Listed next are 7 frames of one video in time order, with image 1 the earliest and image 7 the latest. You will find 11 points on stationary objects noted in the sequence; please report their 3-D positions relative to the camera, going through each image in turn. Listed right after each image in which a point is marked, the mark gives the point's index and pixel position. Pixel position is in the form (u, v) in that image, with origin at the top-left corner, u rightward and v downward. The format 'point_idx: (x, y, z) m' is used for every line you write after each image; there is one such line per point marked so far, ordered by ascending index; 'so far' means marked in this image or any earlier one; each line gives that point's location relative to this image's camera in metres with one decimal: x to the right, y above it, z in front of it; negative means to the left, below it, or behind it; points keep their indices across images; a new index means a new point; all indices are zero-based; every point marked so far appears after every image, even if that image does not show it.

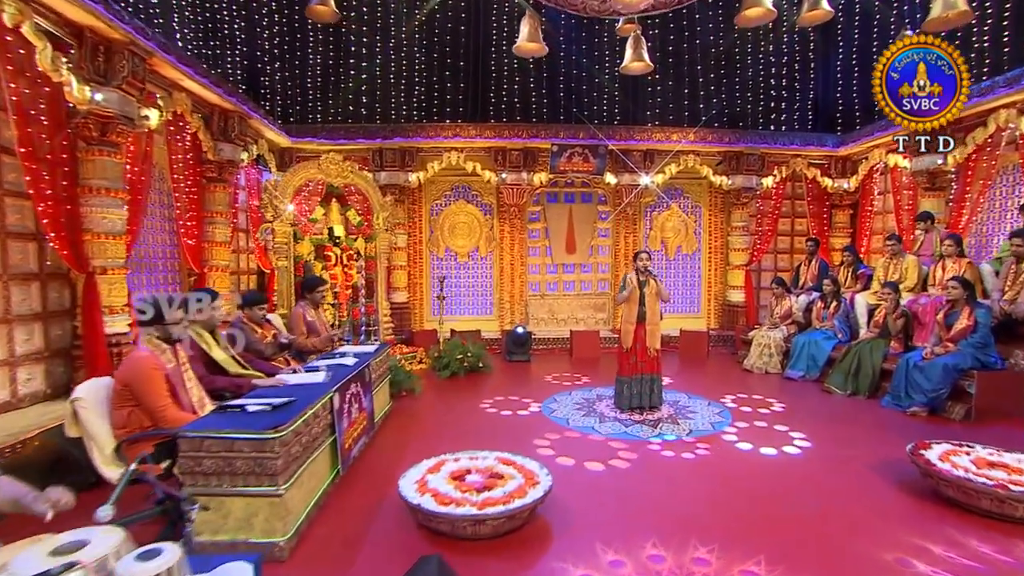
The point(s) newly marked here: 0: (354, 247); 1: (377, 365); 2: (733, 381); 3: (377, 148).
0: (-2.3, +0.6, +9.2) m
1: (-1.5, -0.9, +6.7) m
2: (+3.2, -1.3, +9.0) m
3: (-2.2, +2.3, +10.1) m
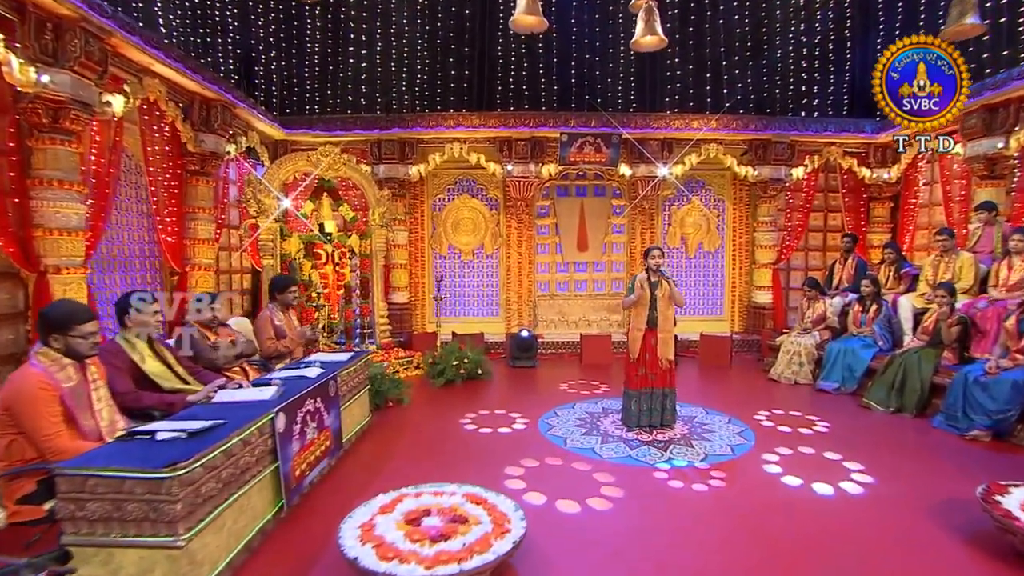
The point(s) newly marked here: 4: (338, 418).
0: (-2.3, +0.6, +8.6) m
1: (-1.6, -0.9, +6.1) m
2: (+3.2, -1.4, +8.1) m
3: (-2.1, +2.3, +9.5) m
4: (-1.8, -1.3, +5.8) m
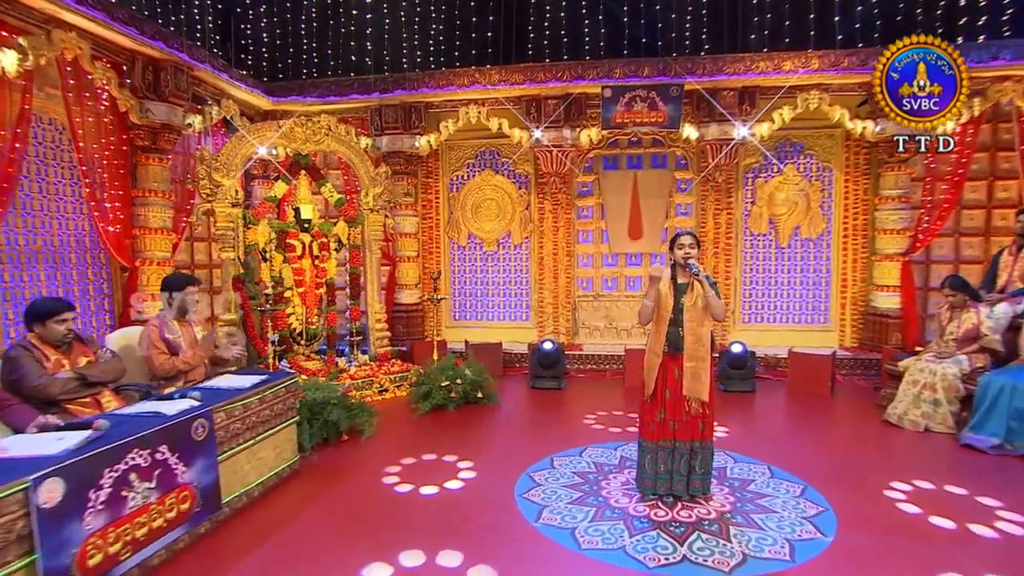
0: (-2.1, +0.6, +7.0) m
1: (-1.9, -0.9, +4.5) m
2: (+3.2, -1.4, +5.5) m
3: (-1.8, +2.4, +7.9) m
4: (-2.1, -1.3, +4.2) m
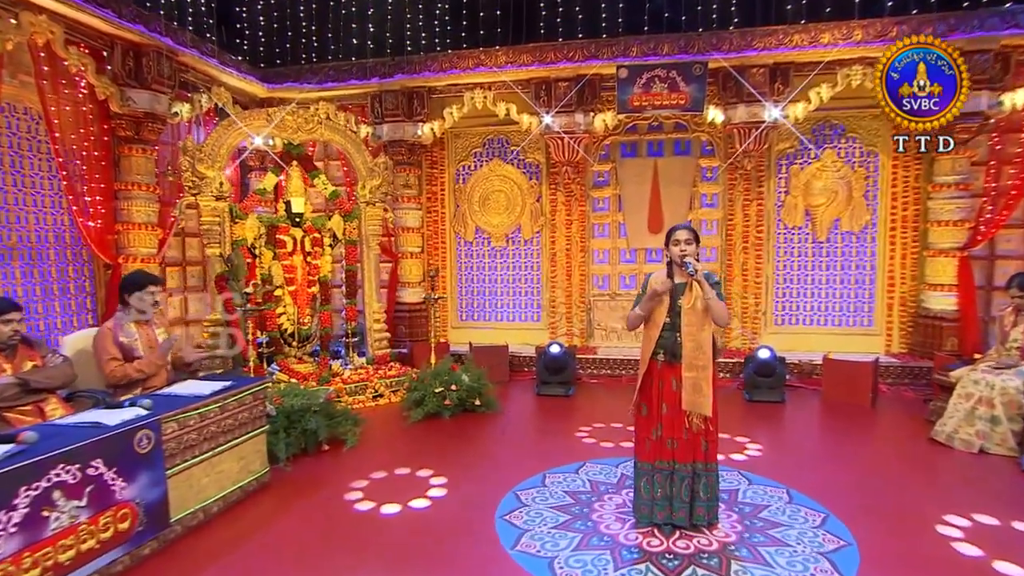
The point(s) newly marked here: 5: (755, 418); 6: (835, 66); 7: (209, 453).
0: (-2.1, +0.6, +6.6) m
1: (-2.1, -0.9, +4.1) m
2: (+3.1, -1.4, +4.8) m
3: (-1.7, +2.4, +7.4) m
4: (-2.3, -1.3, +3.9) m
5: (+2.3, -1.2, +5.9) m
6: (+3.5, +2.4, +6.7) m
7: (-2.0, -1.1, +4.2) m
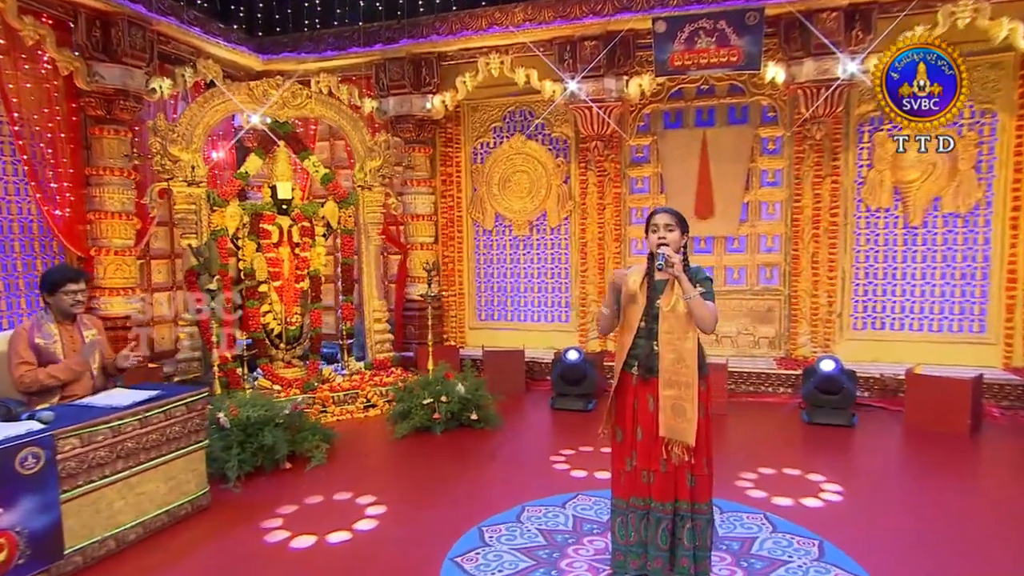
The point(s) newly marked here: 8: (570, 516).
0: (-1.9, +0.7, +5.9) m
1: (-2.2, -0.8, +3.4) m
2: (+3.0, -1.4, +3.5) m
3: (-1.4, +2.5, +6.6) m
4: (-2.5, -1.2, +3.2) m
5: (+2.3, -1.2, +4.6) m
6: (+3.7, +2.5, +5.3) m
7: (-2.2, -1.1, +3.5) m
8: (+0.4, -1.4, +3.5) m
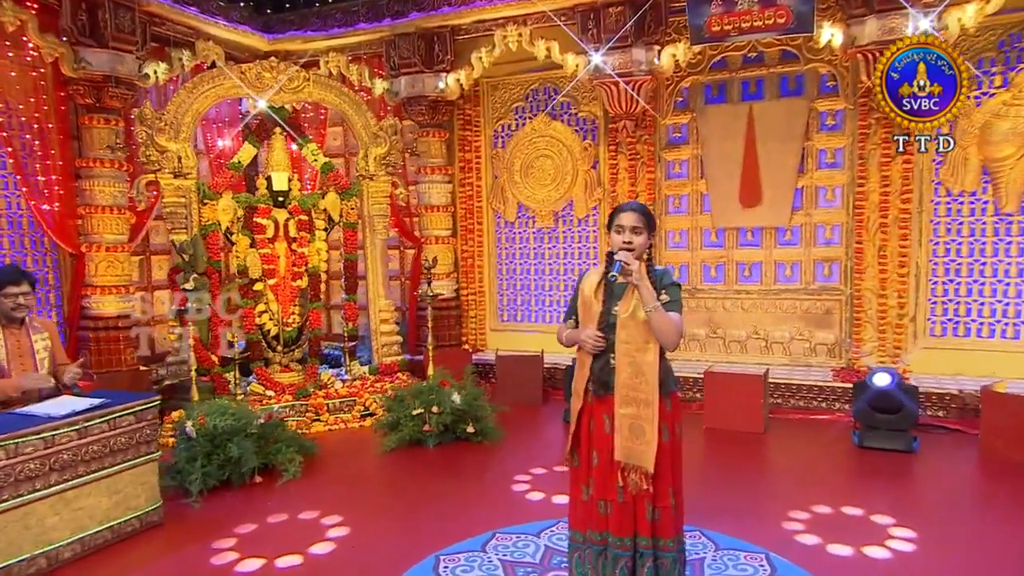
0: (-1.8, +0.7, +5.5) m
1: (-2.3, -0.8, +3.0) m
2: (+2.8, -1.4, +2.6) m
3: (-1.2, +2.5, +6.1) m
4: (-2.6, -1.3, +2.9) m
5: (+2.3, -1.2, +3.8) m
6: (+3.7, +2.5, +4.3) m
7: (-2.3, -1.1, +3.2) m
8: (+0.3, -1.4, +2.9) m
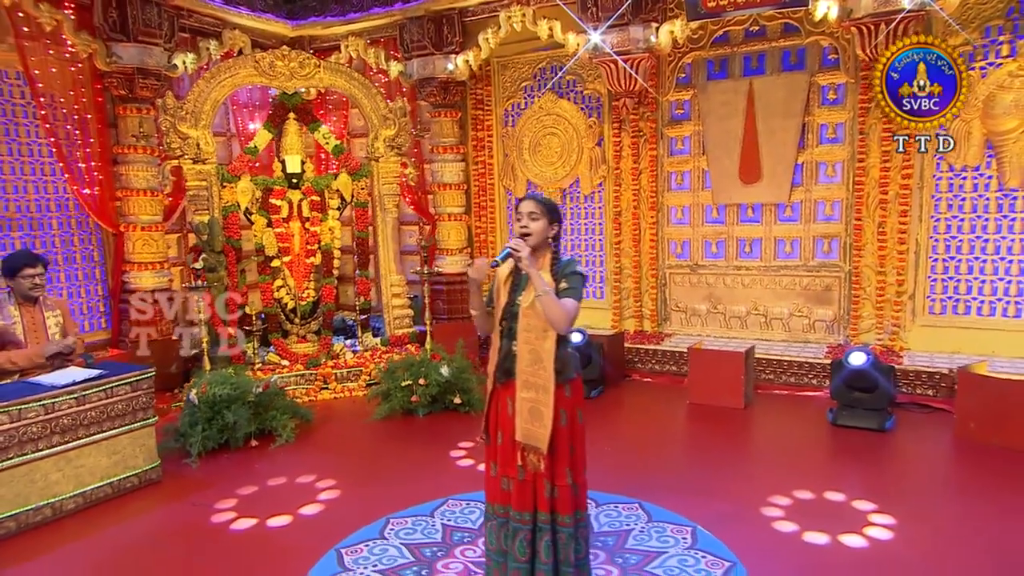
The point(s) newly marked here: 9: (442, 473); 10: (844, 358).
0: (-1.7, +0.9, +5.8) m
1: (-2.5, -0.7, +3.5) m
2: (+2.6, -1.3, +2.7) m
3: (-1.1, +2.7, +6.3) m
4: (-2.8, -1.1, +3.4) m
5: (+2.2, -1.1, +3.9) m
6: (+3.6, +2.6, +4.1) m
7: (-2.5, -1.0, +3.7) m
8: (+0.1, -1.3, +3.1) m
9: (-0.4, -1.3, +3.9) m
10: (+2.5, -0.5, +4.4) m
